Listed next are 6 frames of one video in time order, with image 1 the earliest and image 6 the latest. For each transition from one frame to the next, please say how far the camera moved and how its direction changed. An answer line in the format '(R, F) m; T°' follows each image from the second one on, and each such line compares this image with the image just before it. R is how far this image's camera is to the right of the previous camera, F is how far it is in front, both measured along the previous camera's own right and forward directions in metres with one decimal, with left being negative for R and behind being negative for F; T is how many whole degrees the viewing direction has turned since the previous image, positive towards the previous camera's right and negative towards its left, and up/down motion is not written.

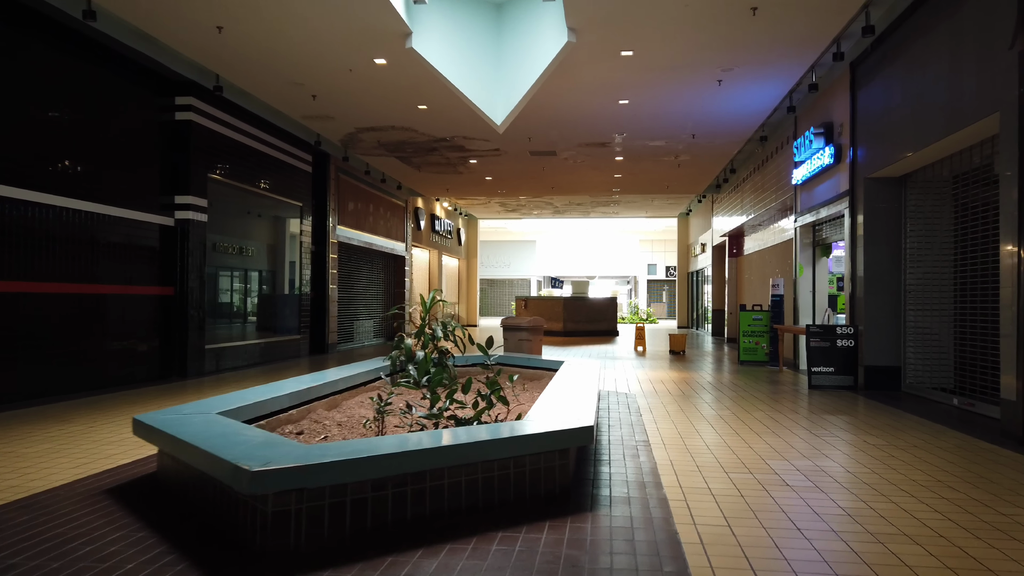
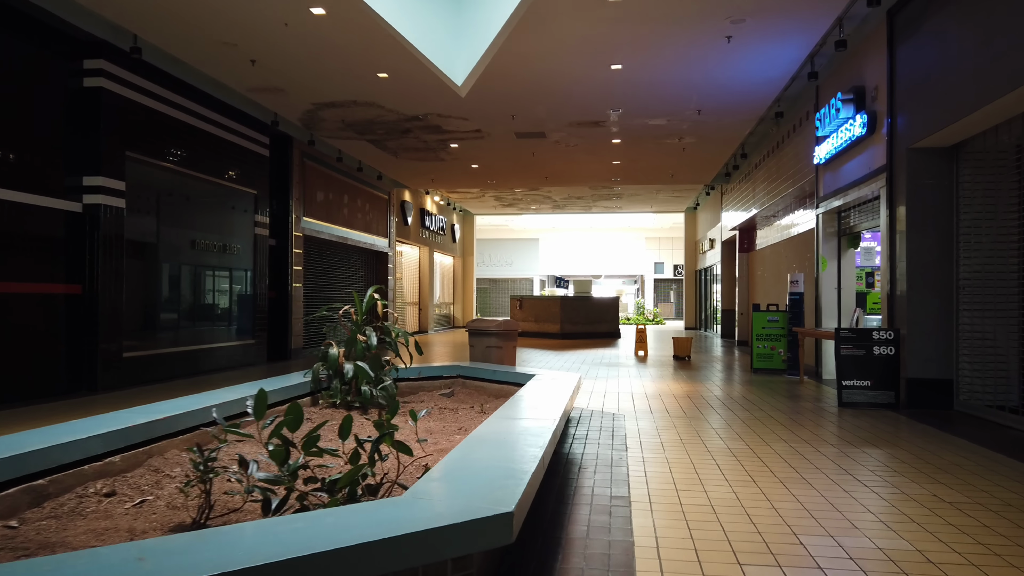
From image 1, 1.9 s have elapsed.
(+0.3, +1.3) m; -1°
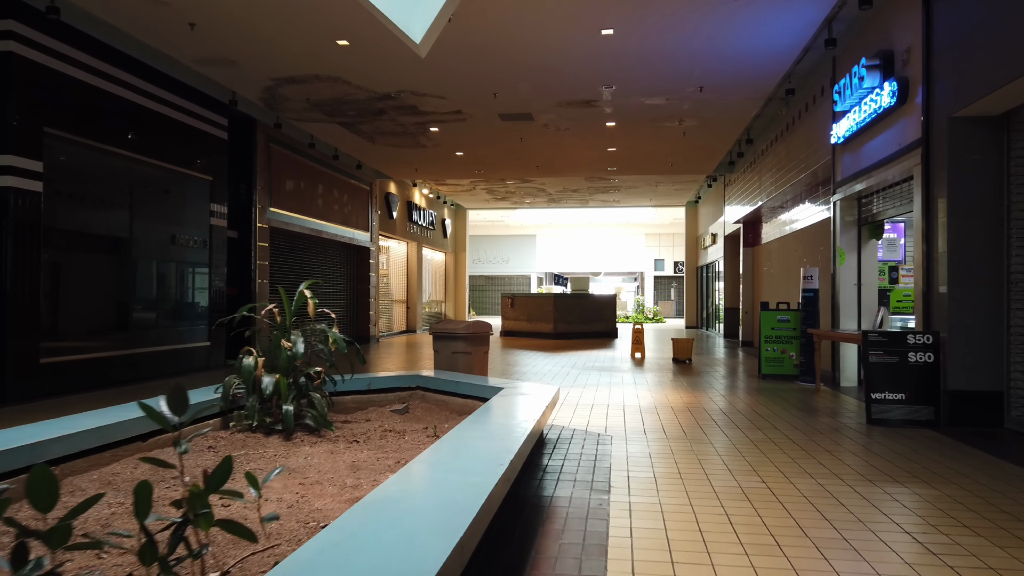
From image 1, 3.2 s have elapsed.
(+0.2, +0.9) m; 0°
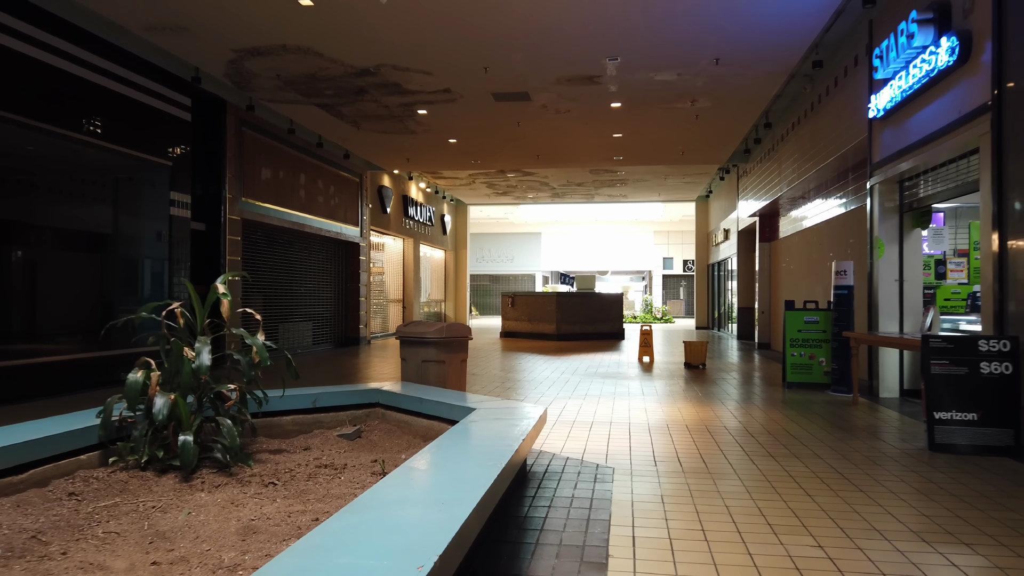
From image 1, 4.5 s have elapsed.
(+0.1, +0.9) m; -1°
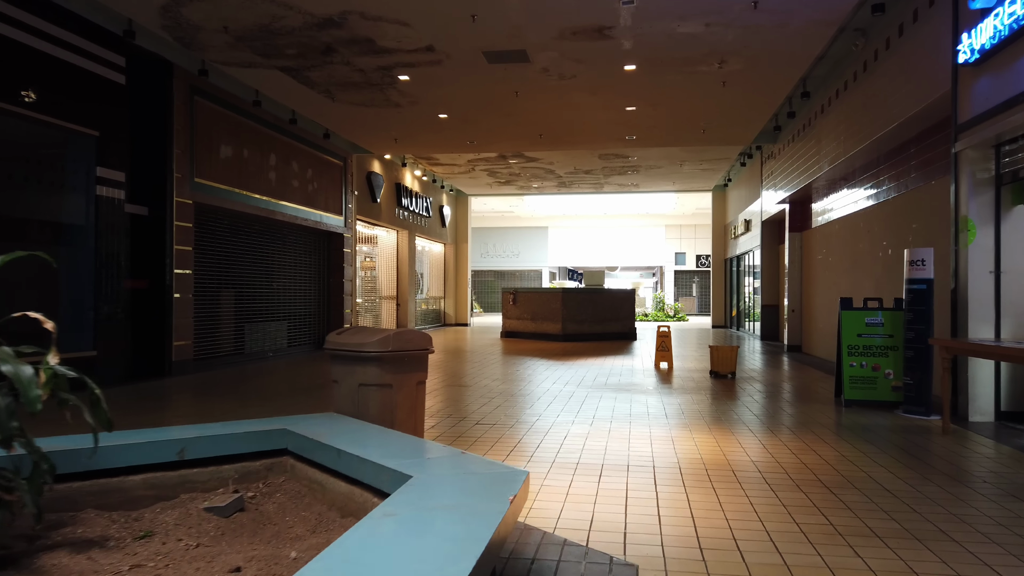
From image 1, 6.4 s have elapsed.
(+0.1, +1.3) m; -1°
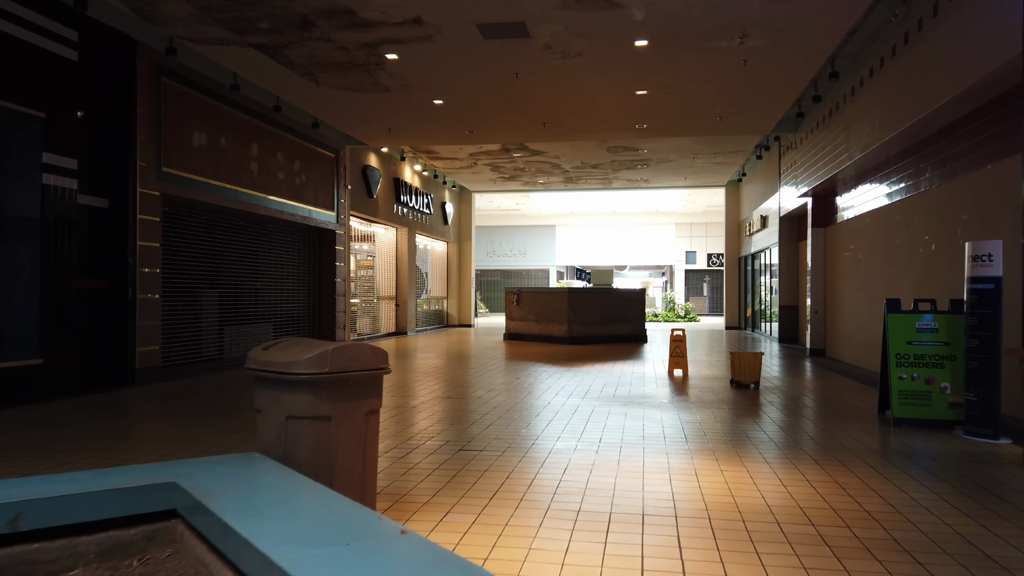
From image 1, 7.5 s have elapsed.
(+0.1, +0.8) m; -1°
